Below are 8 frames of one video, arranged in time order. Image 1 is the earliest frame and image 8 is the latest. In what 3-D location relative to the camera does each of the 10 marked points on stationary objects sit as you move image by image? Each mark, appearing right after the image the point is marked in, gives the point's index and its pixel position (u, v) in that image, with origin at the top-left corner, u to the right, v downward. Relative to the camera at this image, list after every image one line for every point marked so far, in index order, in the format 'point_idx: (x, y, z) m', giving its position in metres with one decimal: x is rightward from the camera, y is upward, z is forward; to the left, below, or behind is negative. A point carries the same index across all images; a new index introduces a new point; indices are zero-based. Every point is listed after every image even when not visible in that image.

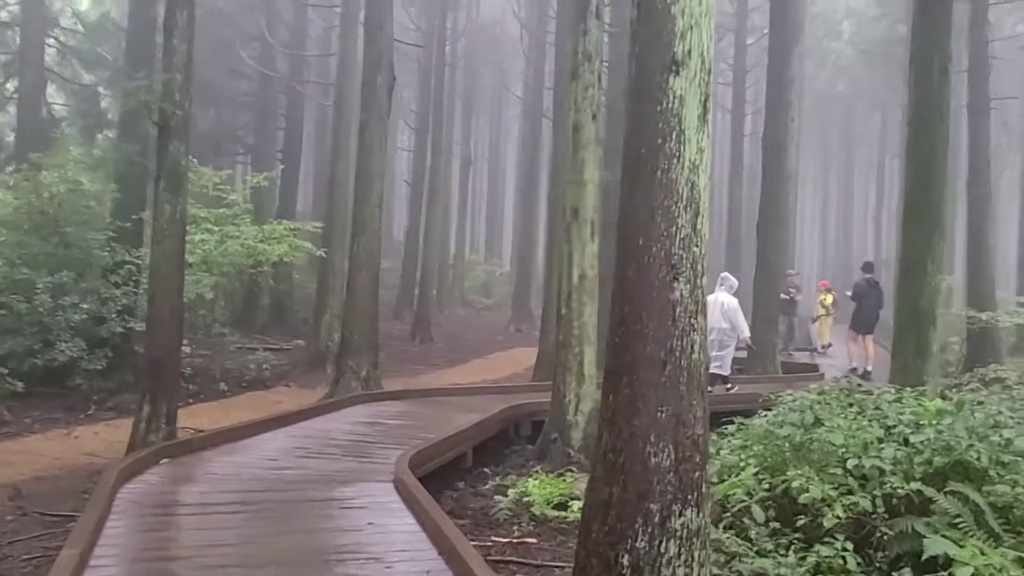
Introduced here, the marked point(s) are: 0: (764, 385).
0: (+3.5, -1.4, +13.0) m
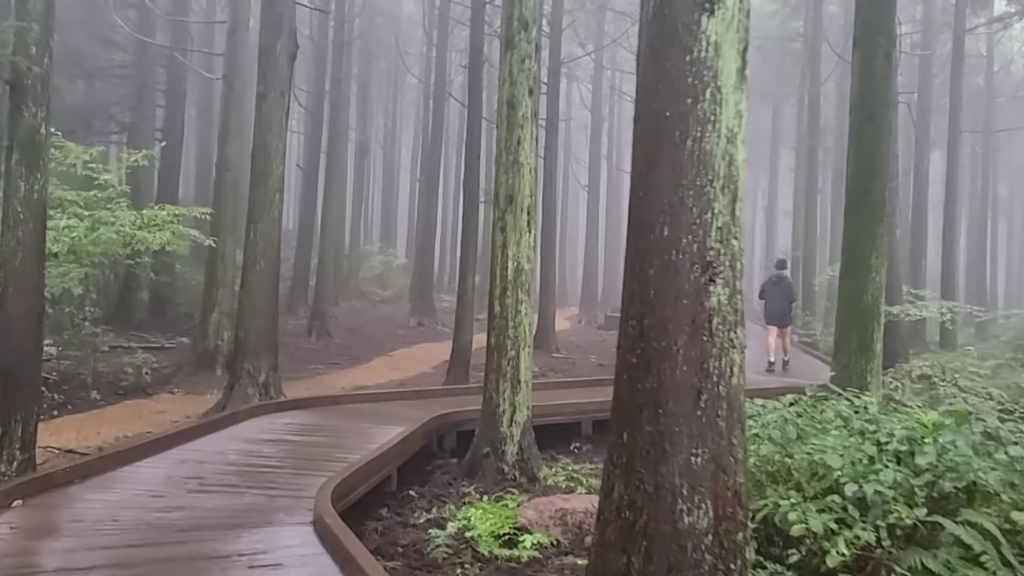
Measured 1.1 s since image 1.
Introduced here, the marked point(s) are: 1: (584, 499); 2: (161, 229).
0: (+2.3, -1.4, +12.4) m
1: (+0.5, -1.5, +6.2) m
2: (-4.5, +0.8, +11.4) m
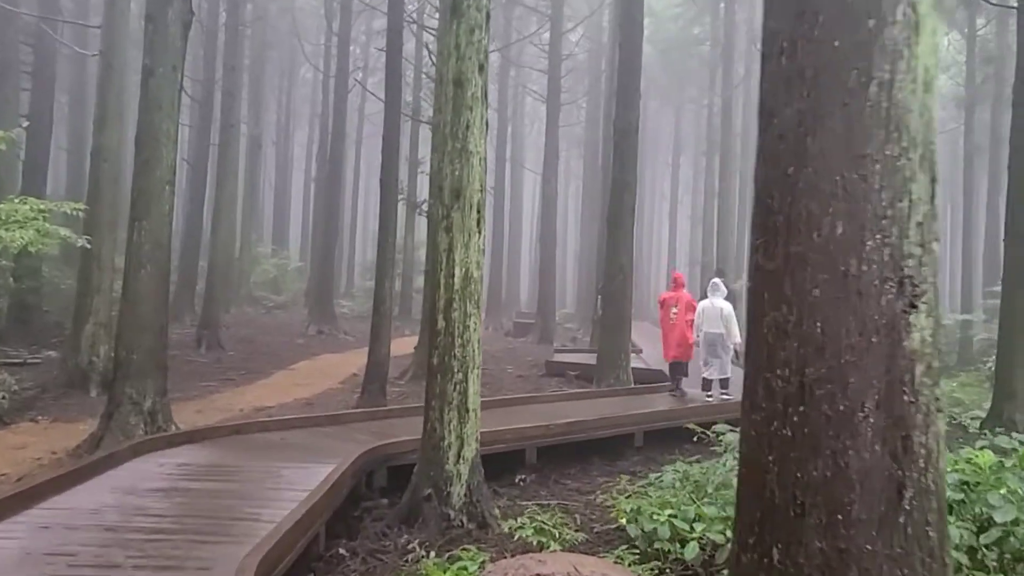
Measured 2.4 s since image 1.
0: (+1.4, -1.5, +11.5) m
1: (+0.3, -1.5, +5.1) m
2: (-5.3, +0.7, +9.7) m
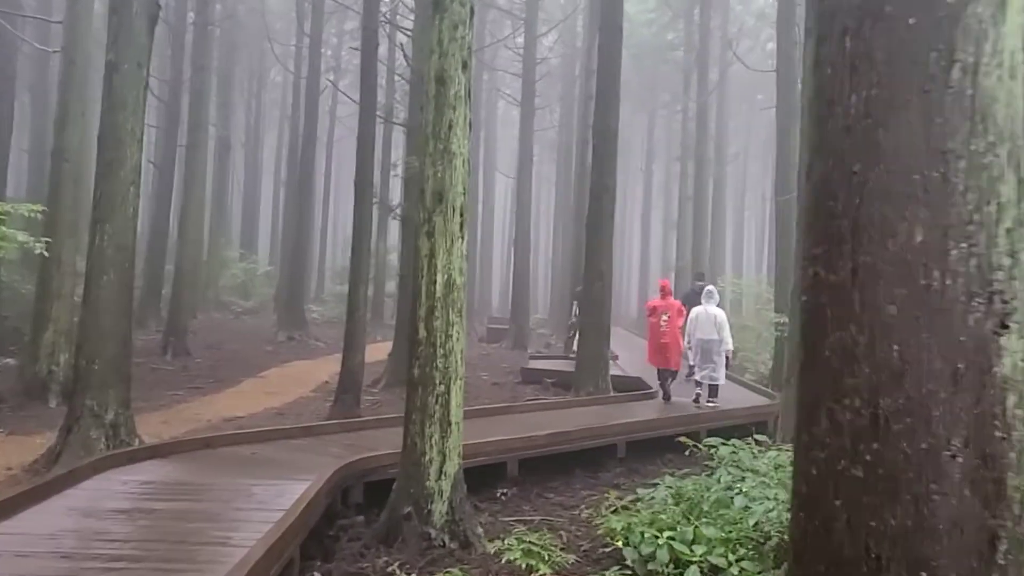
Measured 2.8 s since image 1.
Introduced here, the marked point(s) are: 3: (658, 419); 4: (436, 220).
0: (+1.1, -1.6, +11.2) m
1: (+0.2, -1.6, +4.8) m
2: (-5.5, +0.6, +9.2) m
3: (+1.5, -1.4, +9.4) m
4: (-0.5, +0.5, +6.1) m
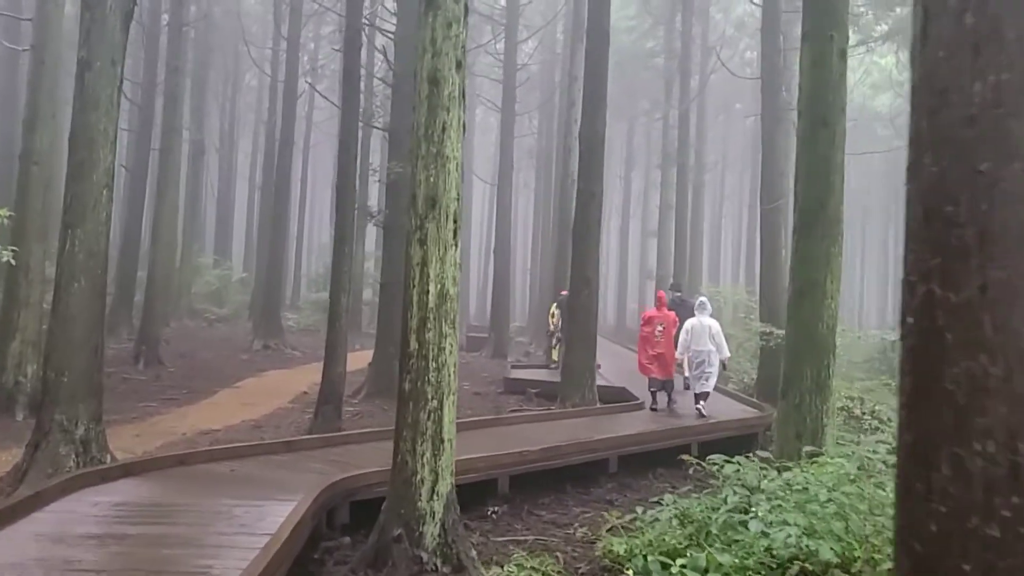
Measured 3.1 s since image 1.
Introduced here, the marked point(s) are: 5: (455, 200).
0: (+0.9, -1.7, +10.9) m
1: (+0.2, -1.6, +4.5) m
2: (-5.6, +0.5, +8.8) m
3: (+1.4, -1.5, +9.1) m
4: (-0.5, +0.4, +5.8) m
5: (-0.4, +0.6, +5.9) m
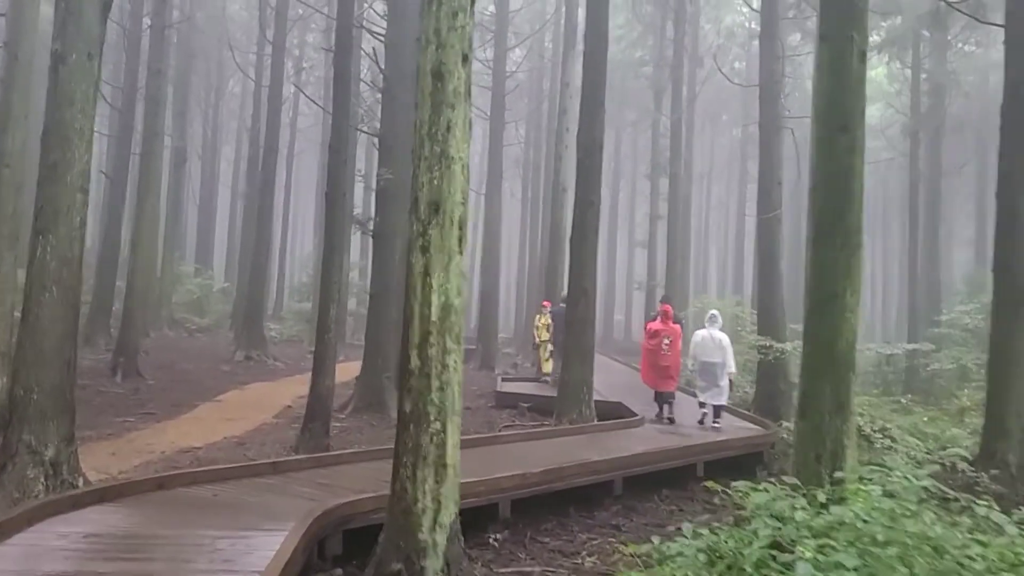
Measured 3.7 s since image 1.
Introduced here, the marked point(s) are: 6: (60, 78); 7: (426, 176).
0: (+0.9, -1.8, +10.5) m
1: (+0.3, -1.7, +4.1) m
2: (-5.6, +0.5, +8.2) m
3: (+1.4, -1.6, +8.7) m
4: (-0.5, +0.3, +5.3) m
5: (-0.3, +0.5, +5.4) m
6: (-3.6, +1.7, +7.1) m
7: (-0.5, +0.7, +5.4) m
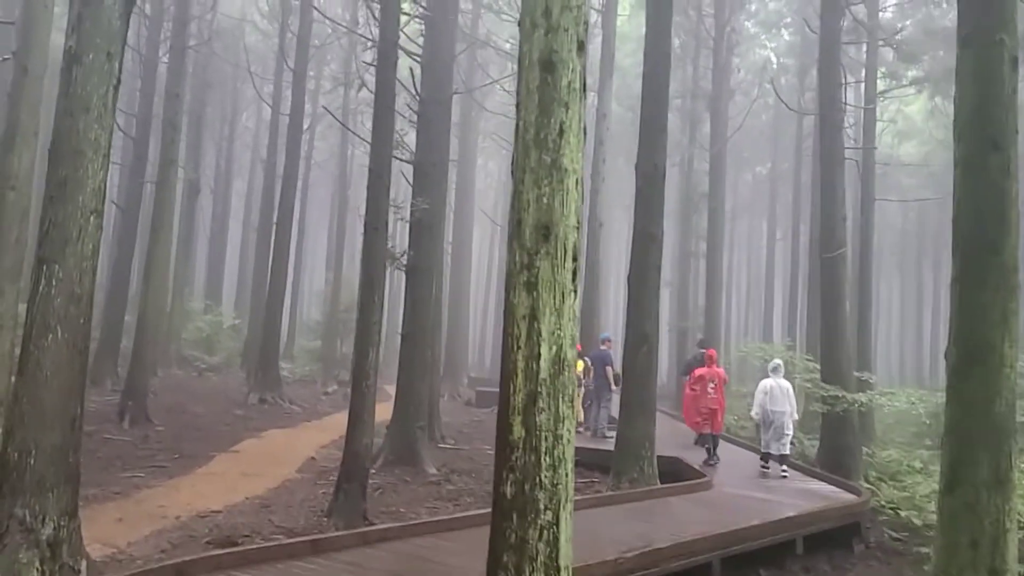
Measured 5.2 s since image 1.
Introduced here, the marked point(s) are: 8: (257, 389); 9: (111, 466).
0: (+1.5, -2.3, +9.2) m
1: (+0.9, -1.9, +2.8) m
2: (-5.0, +0.2, +7.1) m
3: (+2.0, -2.0, +7.4) m
4: (+0.1, +0.1, +4.2) m
5: (+0.3, +0.3, +4.3) m
6: (-3.0, +1.4, +6.0) m
7: (+0.1, +0.4, +4.2) m
8: (-5.6, -2.2, +19.8) m
9: (-4.8, -2.1, +10.6) m
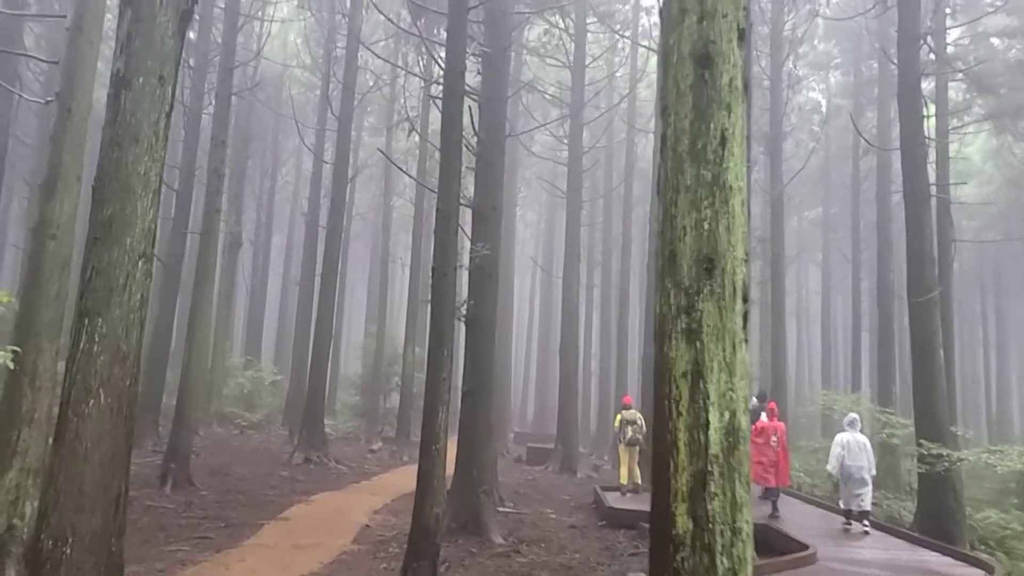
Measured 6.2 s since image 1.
0: (+2.3, -2.7, +8.1) m
1: (+1.4, -2.0, +1.8) m
2: (-4.3, -0.3, +6.4) m
3: (+2.7, -2.3, +6.3) m
4: (+0.7, -0.1, +3.3) m
5: (+0.9, +0.1, +3.4) m
6: (-2.3, +1.1, +5.3) m
7: (+0.7, +0.3, +3.4) m
8: (-4.4, -3.4, +18.9) m
9: (-3.9, -2.7, +9.8) m
